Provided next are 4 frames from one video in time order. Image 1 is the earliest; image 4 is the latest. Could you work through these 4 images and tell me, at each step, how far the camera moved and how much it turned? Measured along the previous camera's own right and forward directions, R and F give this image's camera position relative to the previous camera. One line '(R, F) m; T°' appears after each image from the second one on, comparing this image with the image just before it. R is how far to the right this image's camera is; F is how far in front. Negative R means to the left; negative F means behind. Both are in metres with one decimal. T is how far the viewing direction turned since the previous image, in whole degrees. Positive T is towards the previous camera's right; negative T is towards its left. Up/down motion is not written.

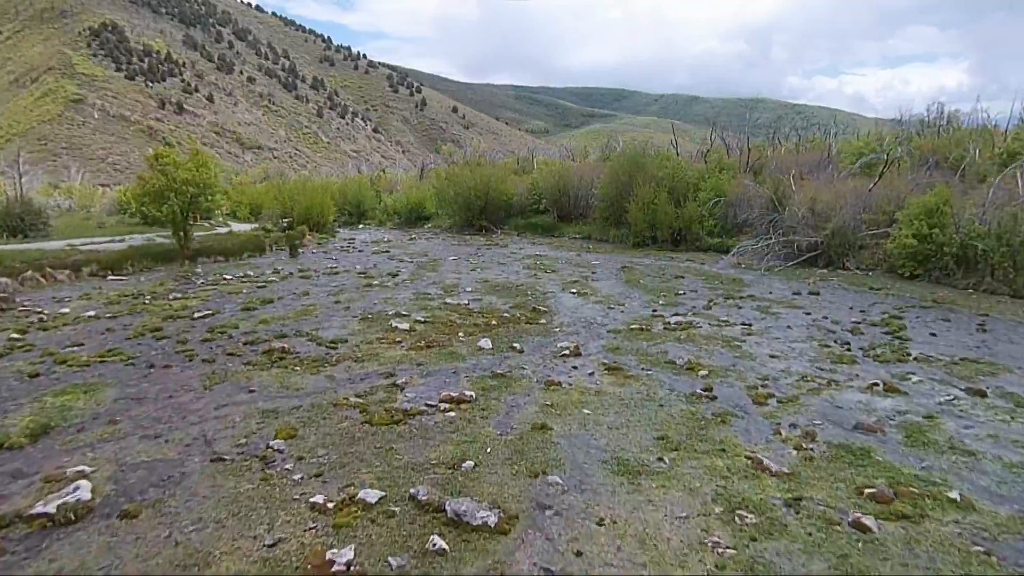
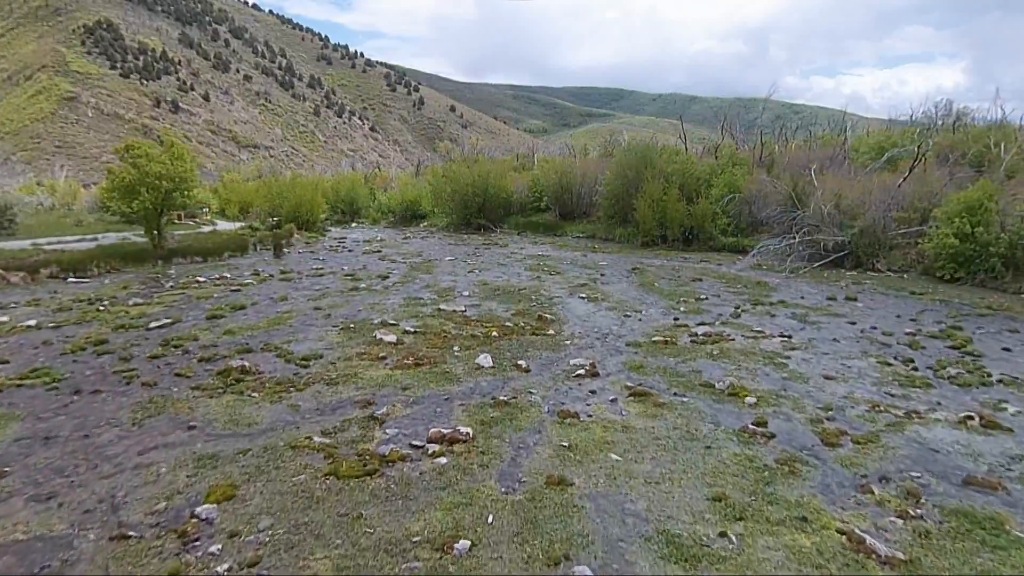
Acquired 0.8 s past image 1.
(-0.1, +1.5) m; 0°
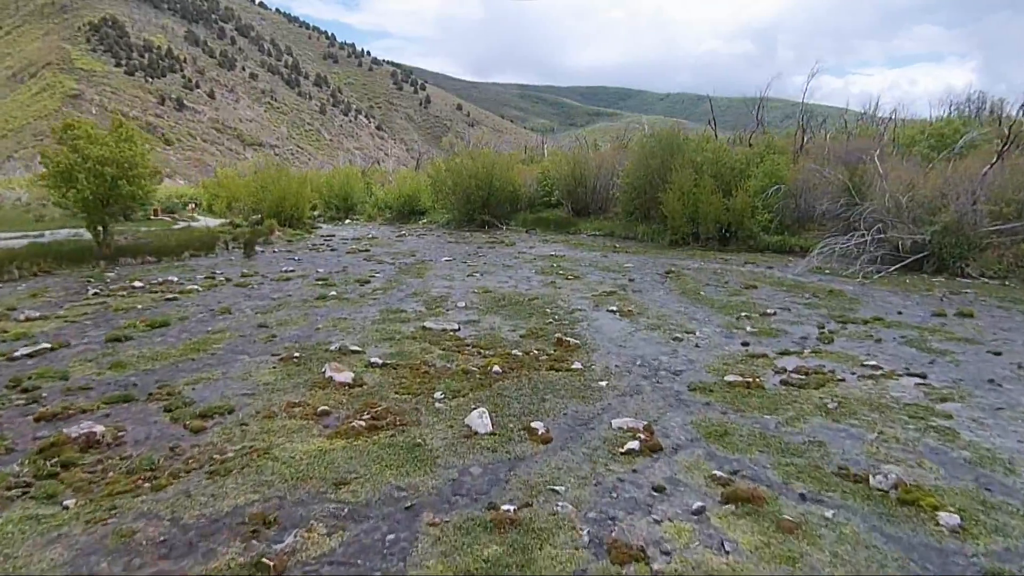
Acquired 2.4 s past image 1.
(0.0, +2.9) m; -1°
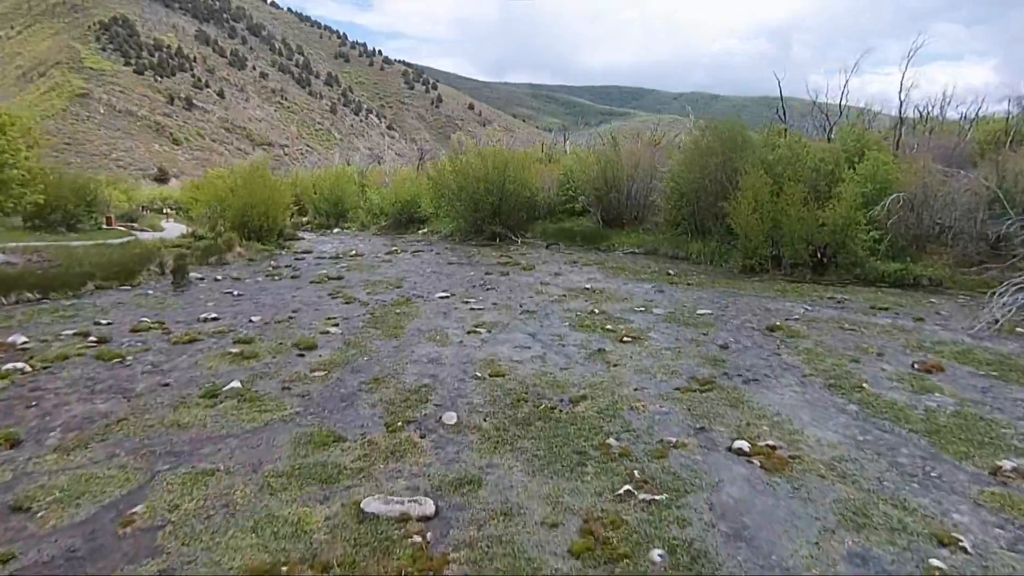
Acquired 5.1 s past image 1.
(-0.2, +4.8) m; -1°
